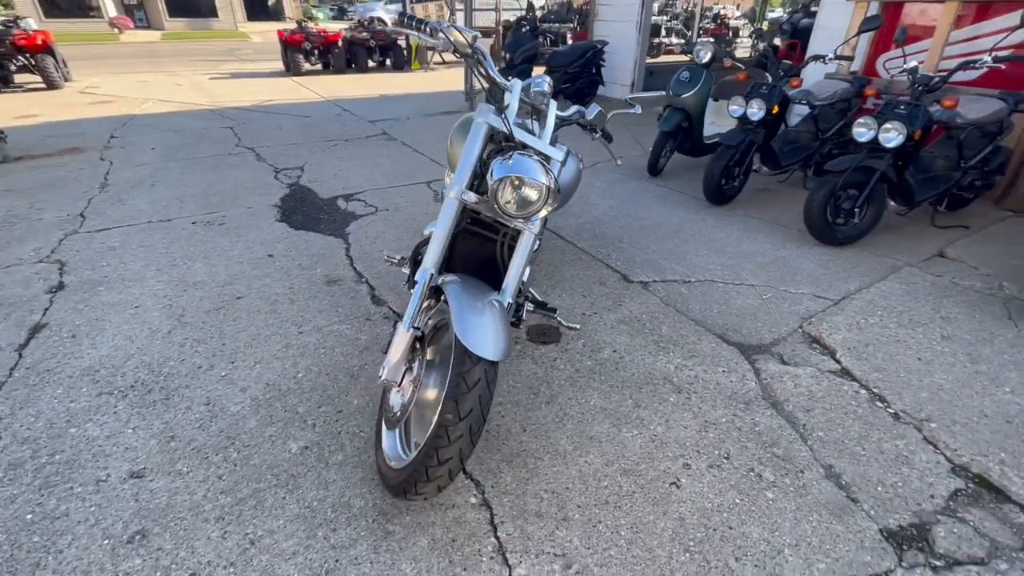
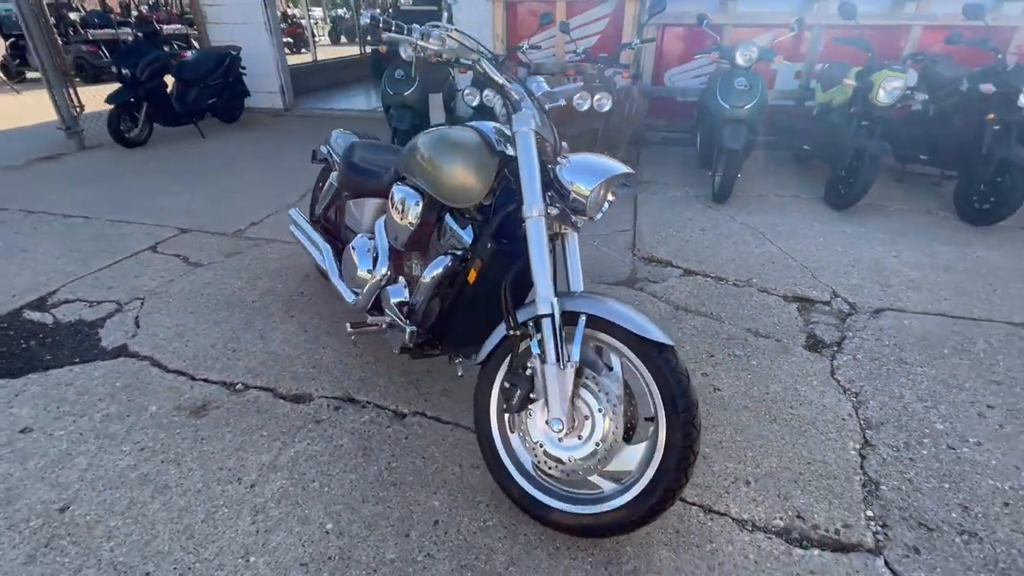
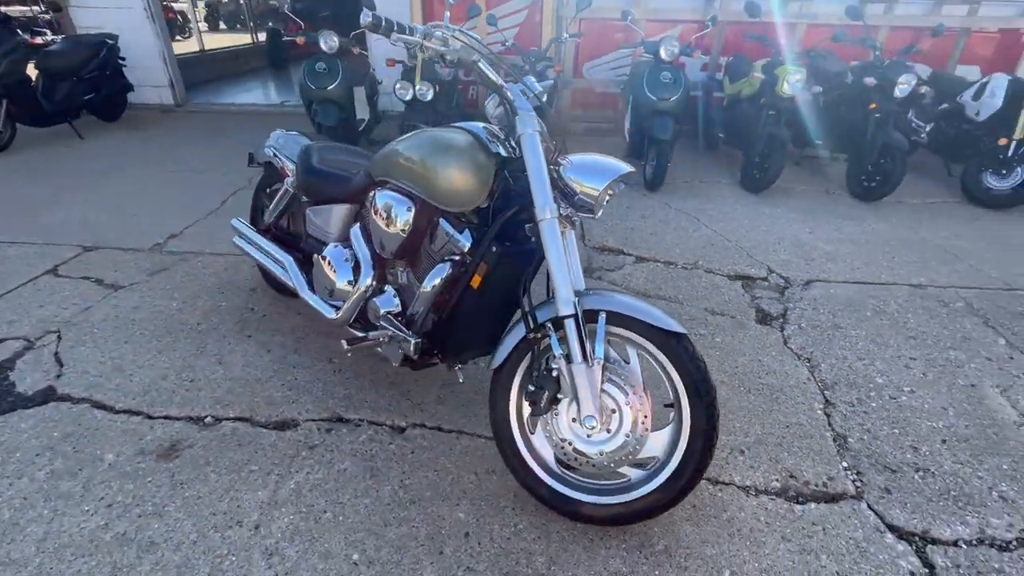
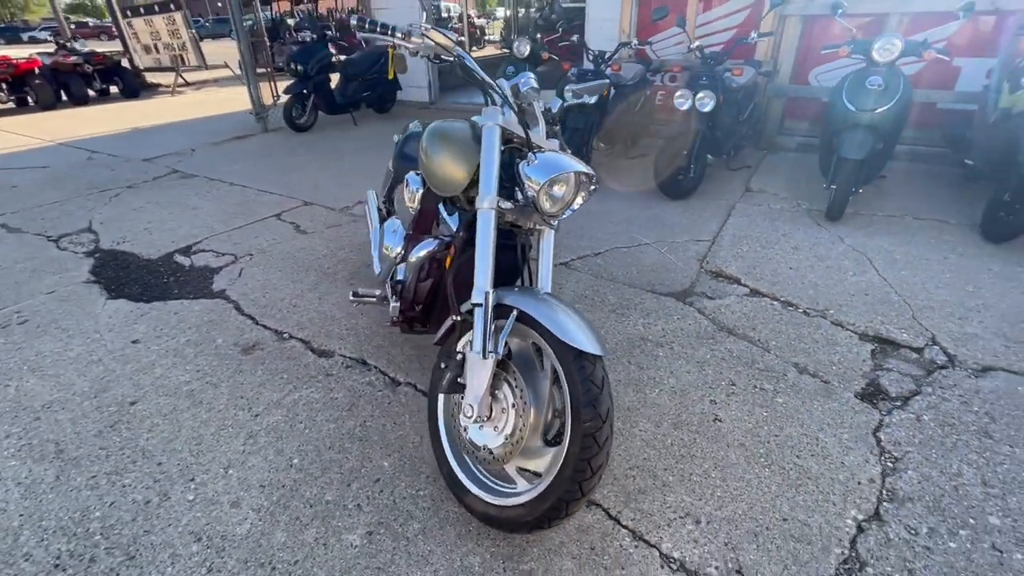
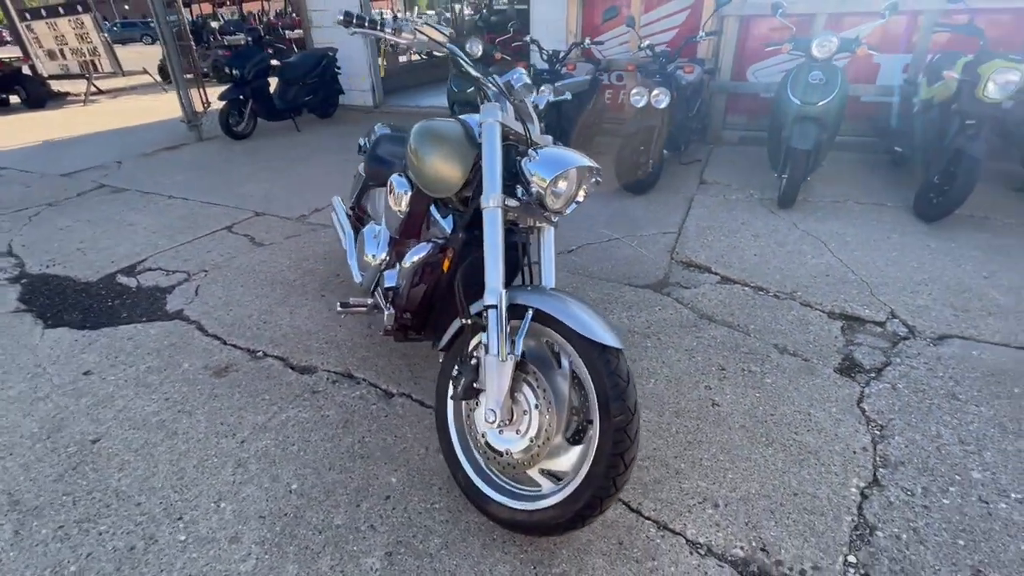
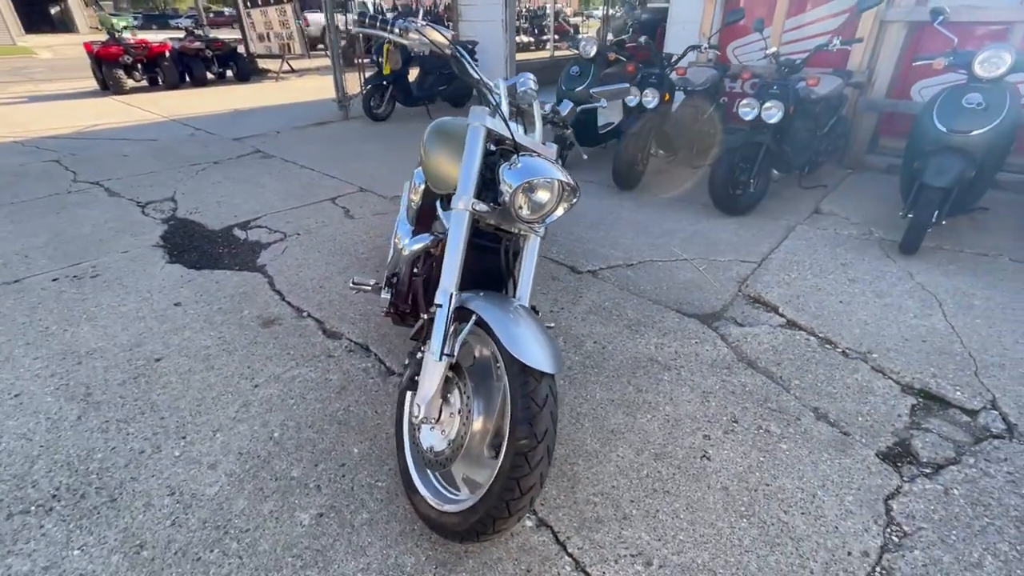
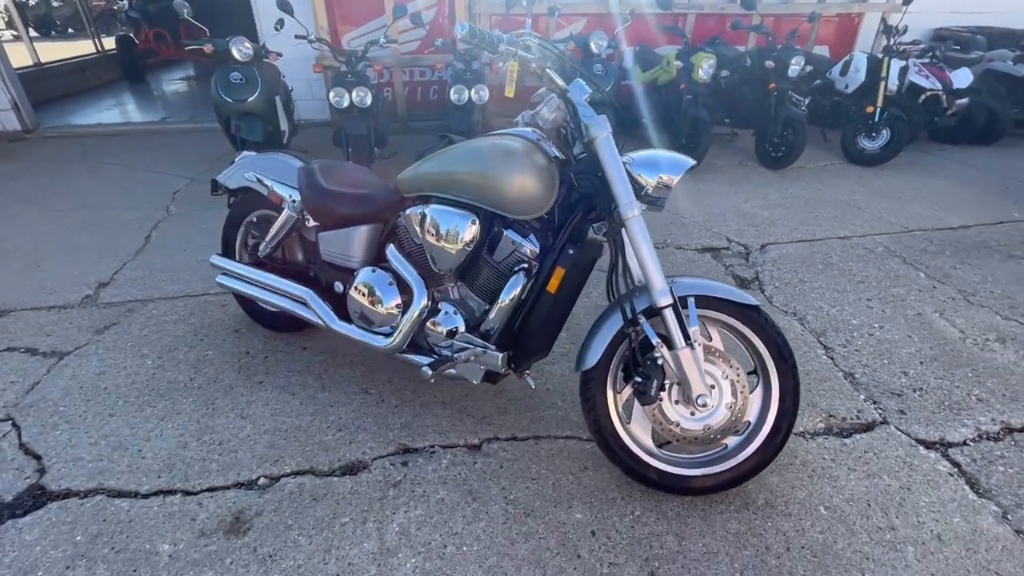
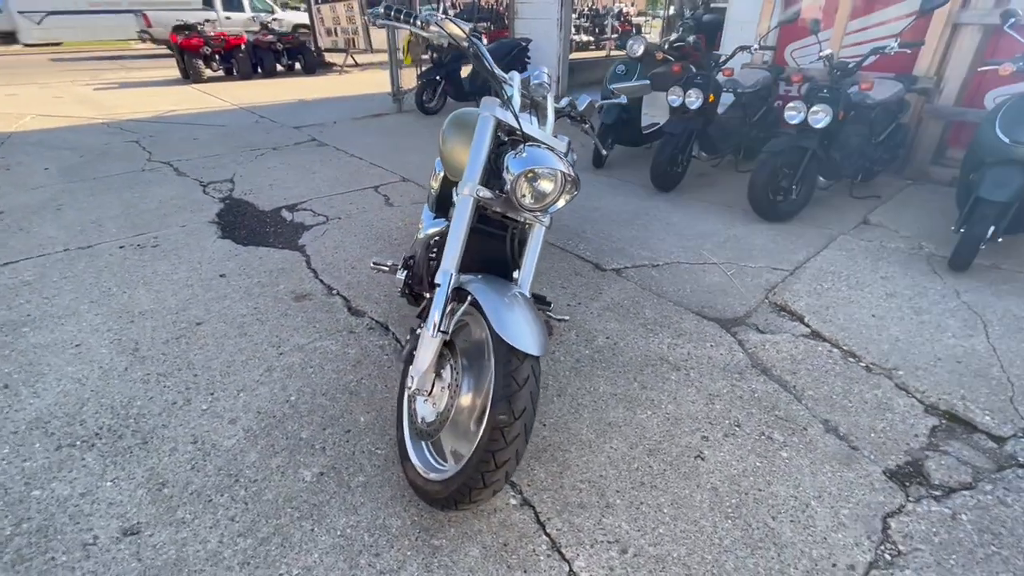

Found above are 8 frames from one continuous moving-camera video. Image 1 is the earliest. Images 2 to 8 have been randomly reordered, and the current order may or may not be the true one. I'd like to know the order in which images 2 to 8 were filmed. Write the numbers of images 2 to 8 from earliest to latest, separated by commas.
8, 6, 4, 5, 2, 3, 7
